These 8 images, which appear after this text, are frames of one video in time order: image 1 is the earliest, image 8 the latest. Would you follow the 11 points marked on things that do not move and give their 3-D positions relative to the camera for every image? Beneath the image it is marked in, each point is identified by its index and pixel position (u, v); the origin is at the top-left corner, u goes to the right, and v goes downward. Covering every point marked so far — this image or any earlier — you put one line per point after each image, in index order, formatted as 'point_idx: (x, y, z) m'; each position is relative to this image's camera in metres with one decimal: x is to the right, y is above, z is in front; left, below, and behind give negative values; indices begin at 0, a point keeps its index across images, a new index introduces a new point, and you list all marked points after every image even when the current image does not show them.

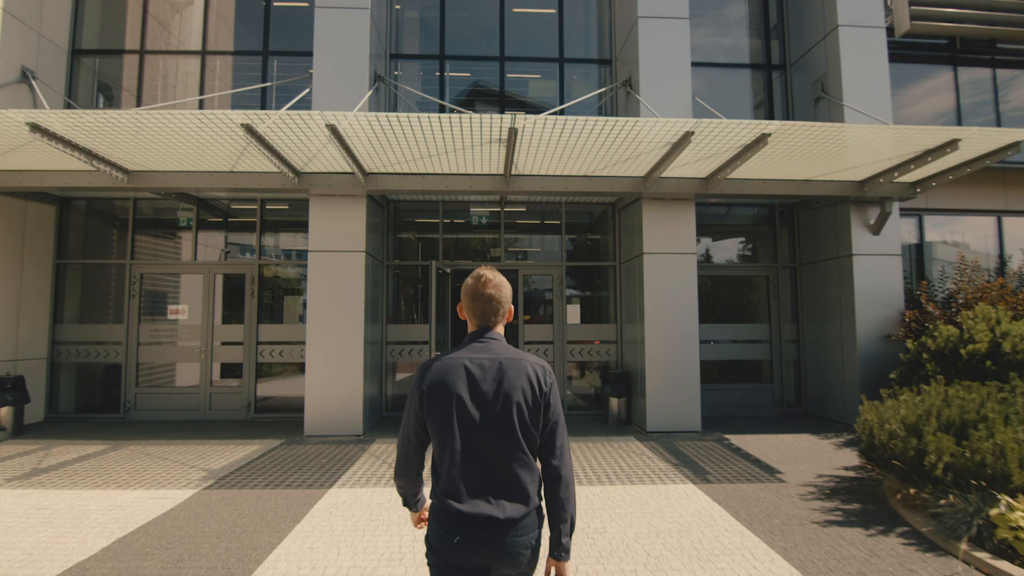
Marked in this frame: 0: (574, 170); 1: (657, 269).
0: (+0.8, +1.5, +6.4) m
1: (+1.9, +0.2, +6.9) m
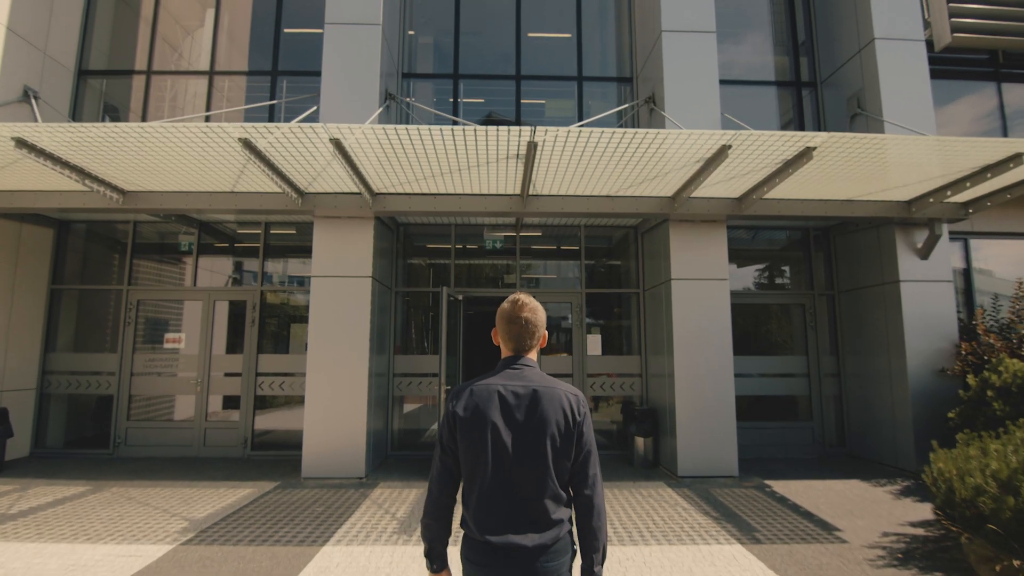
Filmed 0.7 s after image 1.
0: (+1.0, +1.2, +6.0) m
1: (+2.1, -0.1, +6.3) m
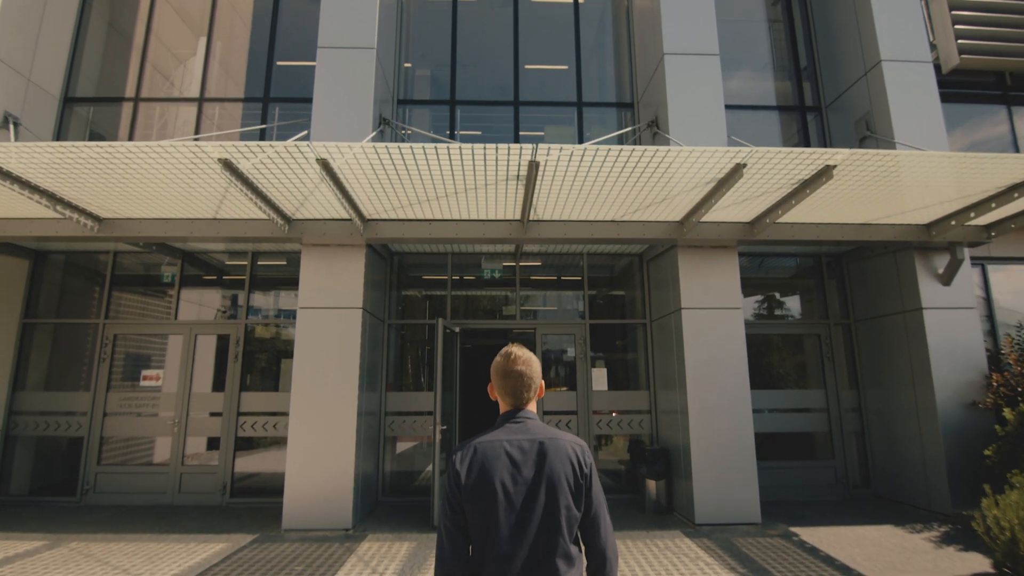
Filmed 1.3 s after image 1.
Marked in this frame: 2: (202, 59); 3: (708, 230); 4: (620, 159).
0: (+1.0, +0.8, +5.7) m
1: (+2.1, -0.4, +6.0) m
2: (-4.8, +3.5, +8.0) m
3: (+2.2, +0.7, +5.8) m
4: (+0.9, +1.1, +4.5) m
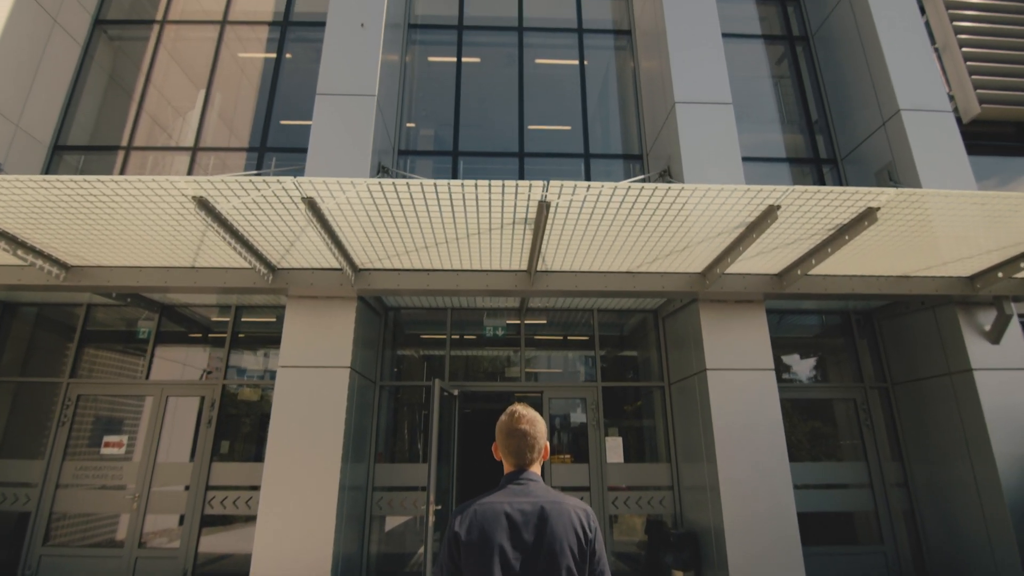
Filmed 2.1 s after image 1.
0: (+1.0, +0.3, +5.2) m
1: (+2.2, -1.0, +5.3) m
2: (-4.7, +2.7, +7.8) m
3: (+2.3, +0.1, +5.3) m
4: (+1.0, +0.7, +4.1) m
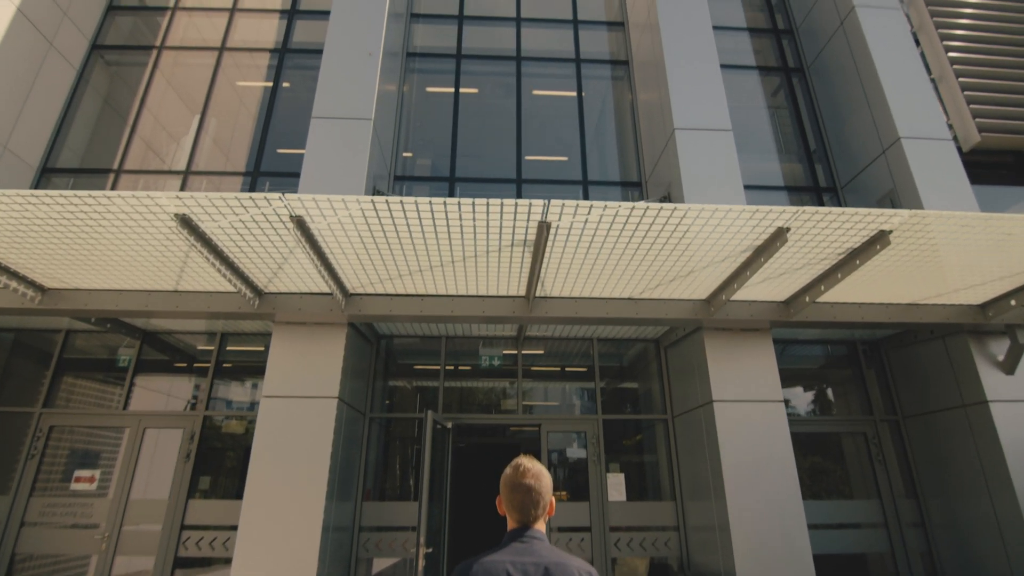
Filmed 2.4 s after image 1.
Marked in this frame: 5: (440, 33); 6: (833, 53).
0: (+1.0, 0.0, +5.0) m
1: (+2.2, -1.3, +5.1) m
2: (-4.8, +2.3, +7.7) m
3: (+2.3, -0.2, +5.1) m
4: (+1.0, +0.5, +3.9) m
5: (-1.3, +4.4, +9.0) m
6: (+4.8, +3.5, +7.8) m
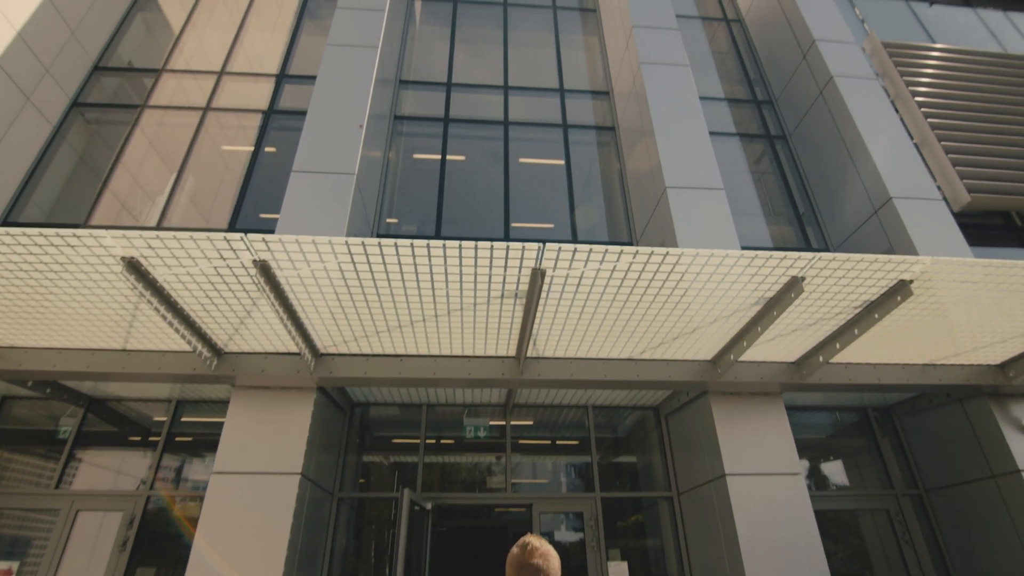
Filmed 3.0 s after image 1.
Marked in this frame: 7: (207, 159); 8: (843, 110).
0: (+0.9, -0.5, +4.6) m
1: (+2.1, -1.8, +4.5) m
2: (-4.9, +1.4, +7.5) m
3: (+2.1, -0.8, +4.7) m
4: (+0.9, +0.1, +3.6) m
5: (-1.5, +3.3, +9.1) m
6: (+4.6, +2.6, +7.9) m
7: (-4.6, +1.9, +7.8) m
8: (+4.7, +2.5, +7.3) m
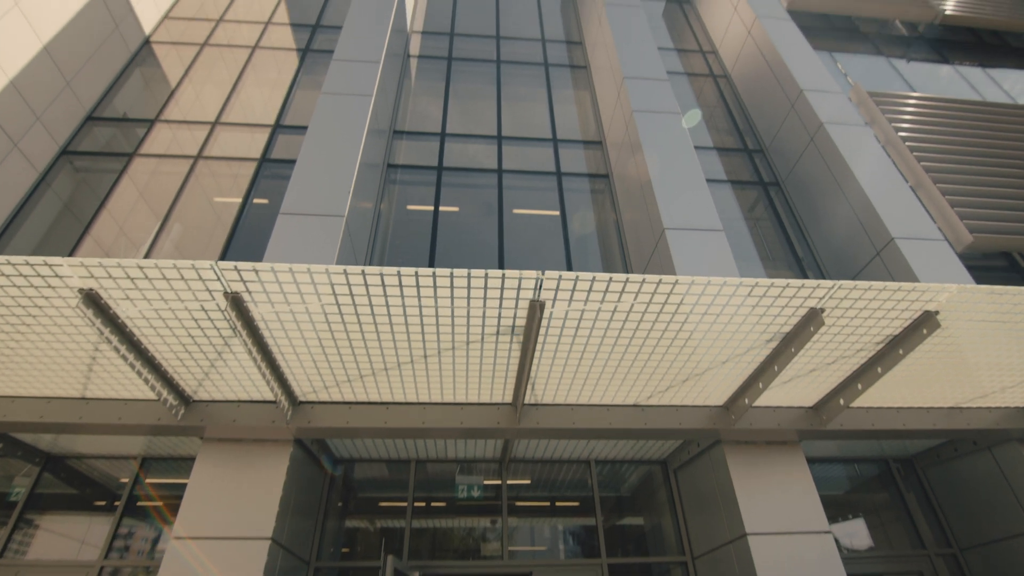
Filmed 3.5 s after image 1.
0: (+0.9, -0.9, +4.3) m
1: (+2.0, -2.1, +4.0) m
2: (-5.0, +0.7, +7.2) m
3: (+2.1, -1.1, +4.4) m
4: (+0.9, -0.1, +3.3) m
5: (-1.6, +2.4, +9.1) m
6: (+4.5, +1.9, +8.0) m
7: (-4.7, +1.2, +7.6) m
8: (+4.6, +1.9, +7.3) m
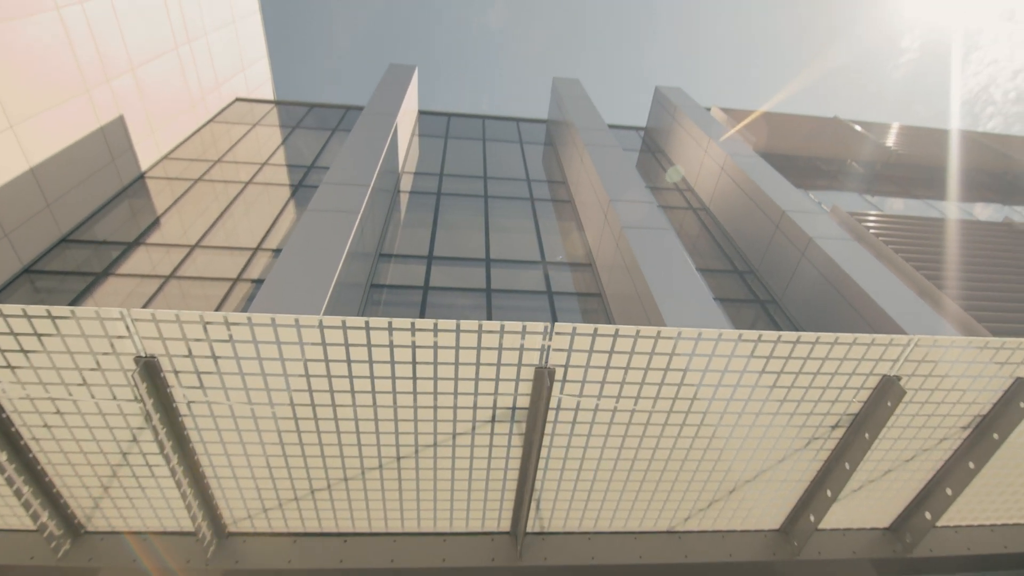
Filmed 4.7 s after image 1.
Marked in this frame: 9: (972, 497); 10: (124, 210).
0: (+0.9, -1.5, +3.4) m
1: (+2.1, -2.6, +2.8) m
2: (-5.1, -0.9, +6.5) m
3: (+2.1, -1.7, +3.4) m
4: (+0.9, -0.4, +2.7) m
5: (-1.8, +0.2, +8.9) m
6: (+4.4, +0.1, +7.8) m
7: (-4.8, -0.5, +7.0) m
8: (+4.4, +0.3, +7.2) m
9: (+3.1, -1.4, +3.4) m
10: (-6.7, +1.3, +8.9) m
